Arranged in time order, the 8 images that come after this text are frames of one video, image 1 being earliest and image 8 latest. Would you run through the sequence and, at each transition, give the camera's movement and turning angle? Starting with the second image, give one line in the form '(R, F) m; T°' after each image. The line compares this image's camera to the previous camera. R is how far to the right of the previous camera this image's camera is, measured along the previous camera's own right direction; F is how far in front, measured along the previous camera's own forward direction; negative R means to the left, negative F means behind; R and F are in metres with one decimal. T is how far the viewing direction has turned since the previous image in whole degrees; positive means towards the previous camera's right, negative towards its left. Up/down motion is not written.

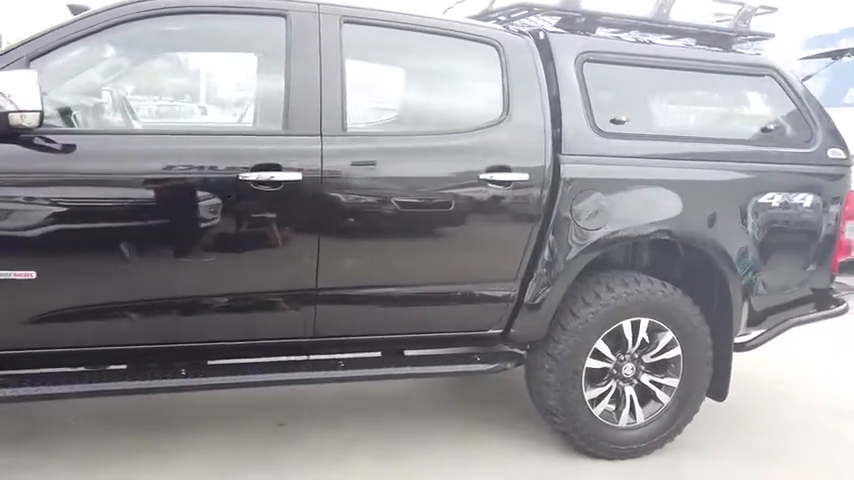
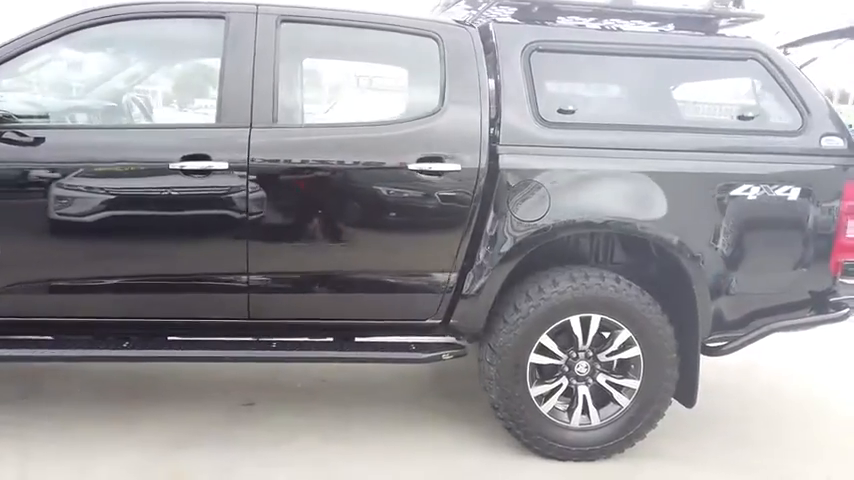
(+0.8, 0.0) m; -11°
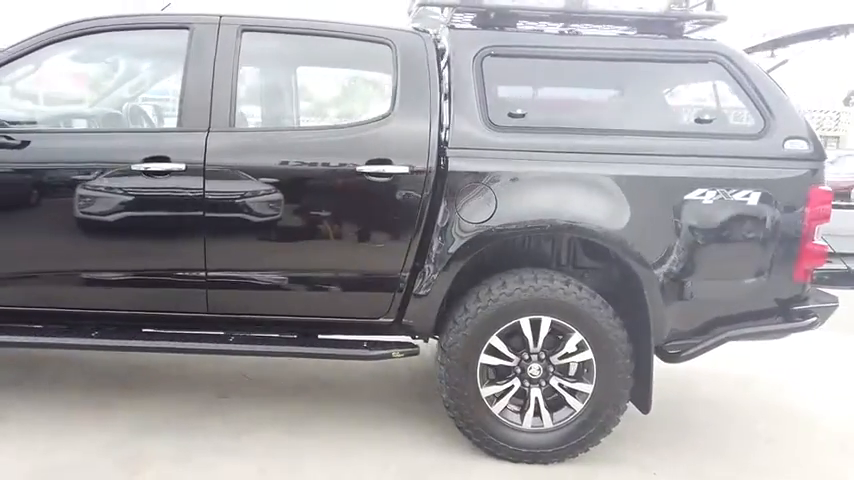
(+0.5, -0.1) m; -5°
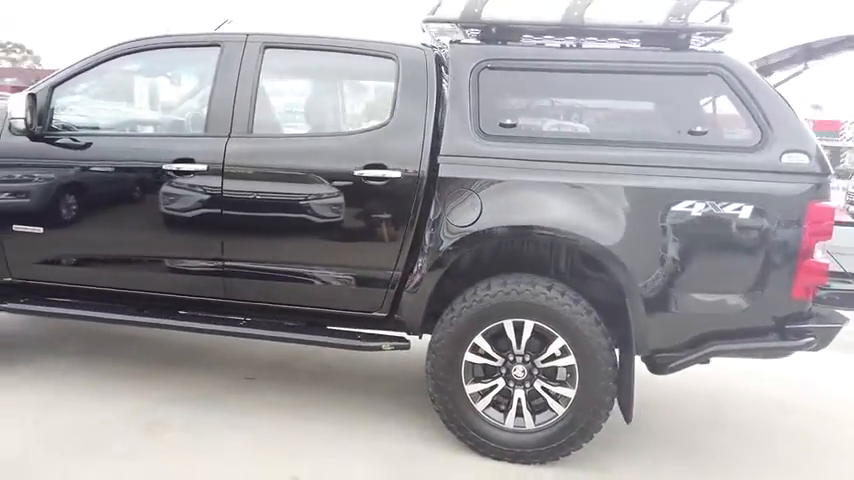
(+0.6, -0.1) m; -10°
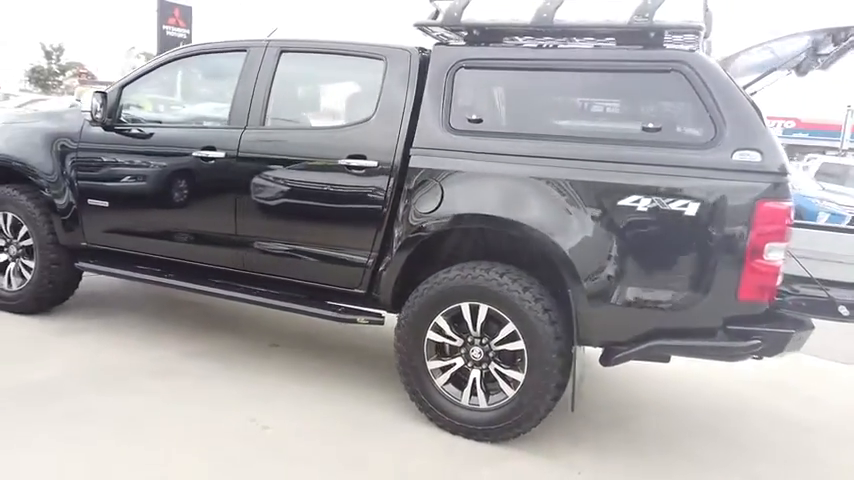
(+0.9, -0.2) m; -13°
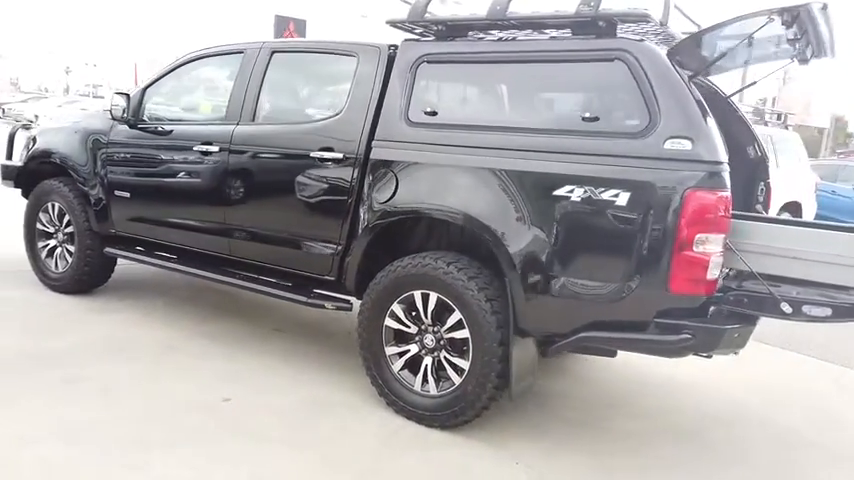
(+0.8, 0.0) m; -9°
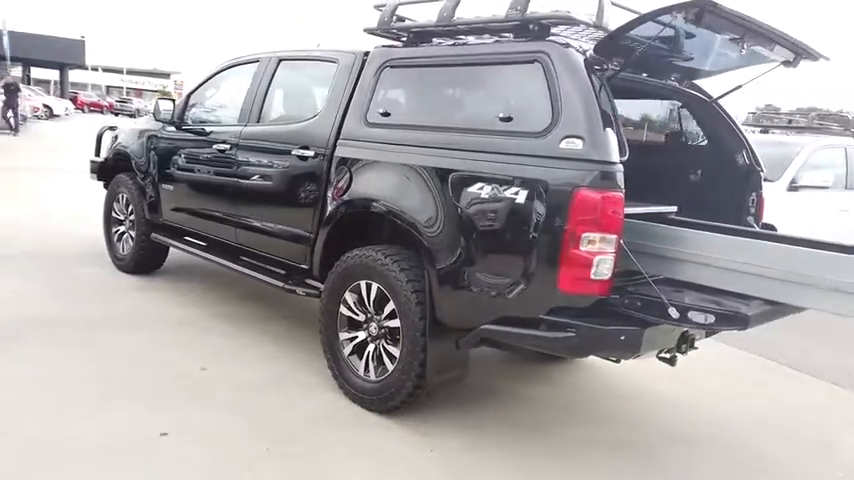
(+1.0, -0.1) m; -12°
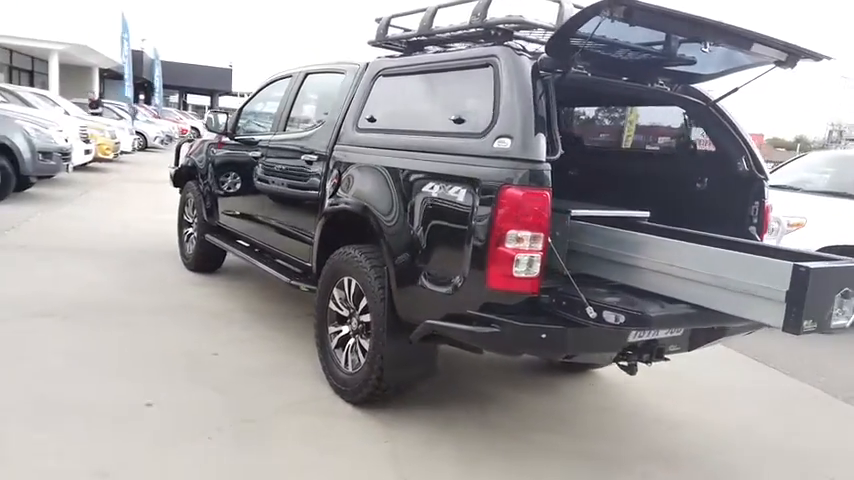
(+0.8, 0.0) m; -11°
